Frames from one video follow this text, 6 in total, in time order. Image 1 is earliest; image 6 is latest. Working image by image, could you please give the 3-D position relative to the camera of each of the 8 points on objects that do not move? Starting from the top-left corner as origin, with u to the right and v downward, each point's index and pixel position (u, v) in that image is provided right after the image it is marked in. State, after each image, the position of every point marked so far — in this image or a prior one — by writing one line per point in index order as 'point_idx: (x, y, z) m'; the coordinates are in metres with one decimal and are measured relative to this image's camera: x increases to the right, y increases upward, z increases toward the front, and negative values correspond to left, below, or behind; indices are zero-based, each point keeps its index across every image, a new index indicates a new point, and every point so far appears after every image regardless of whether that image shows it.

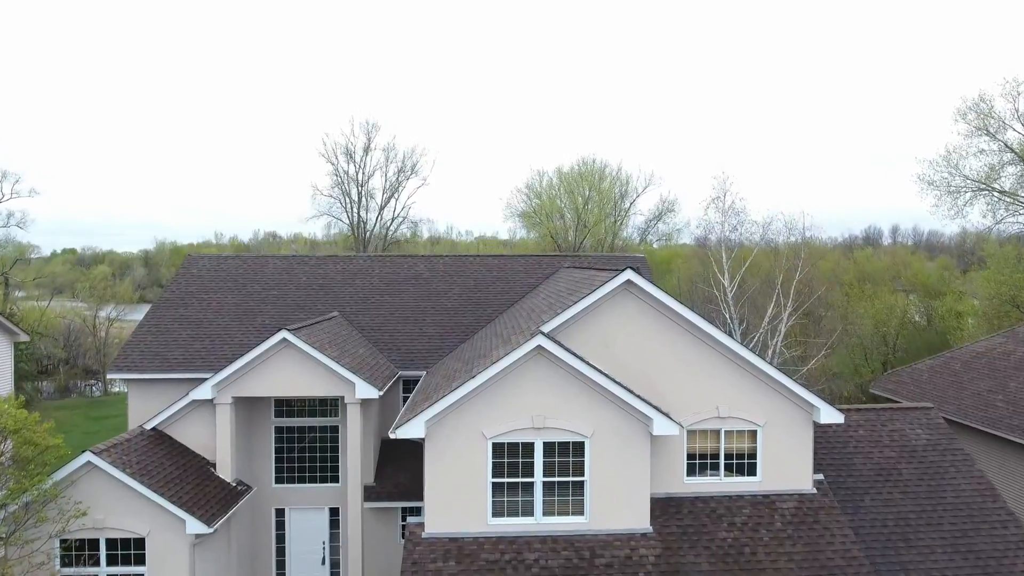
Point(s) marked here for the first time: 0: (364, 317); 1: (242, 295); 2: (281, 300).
0: (-2.2, -0.4, +8.8) m
1: (-4.2, -0.1, +9.3) m
2: (-3.6, -0.2, +9.2) m
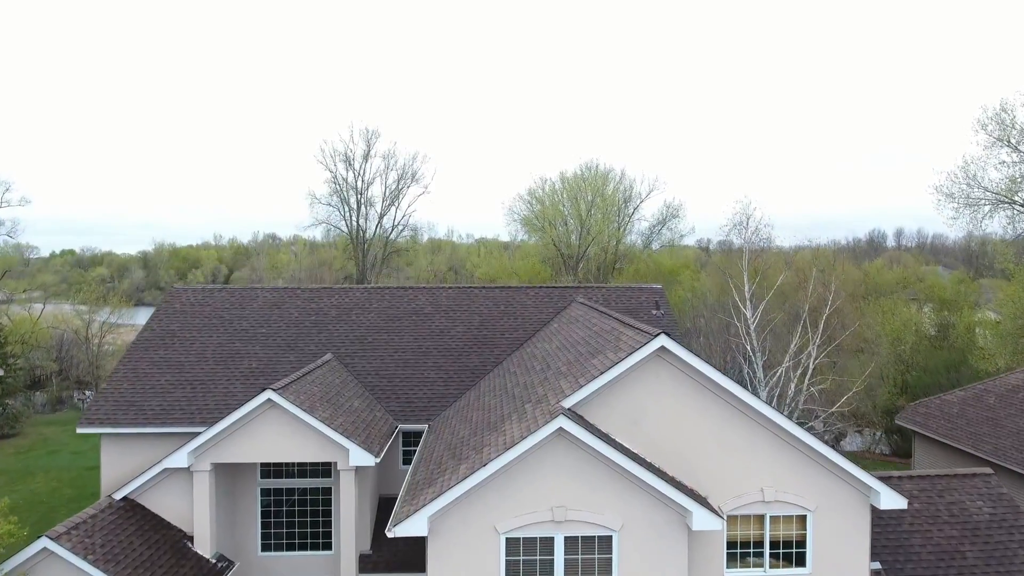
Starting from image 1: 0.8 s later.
0: (-2.1, -1.0, +8.1) m
1: (-4.1, -0.6, +8.6) m
2: (-3.4, -0.7, +8.5) m
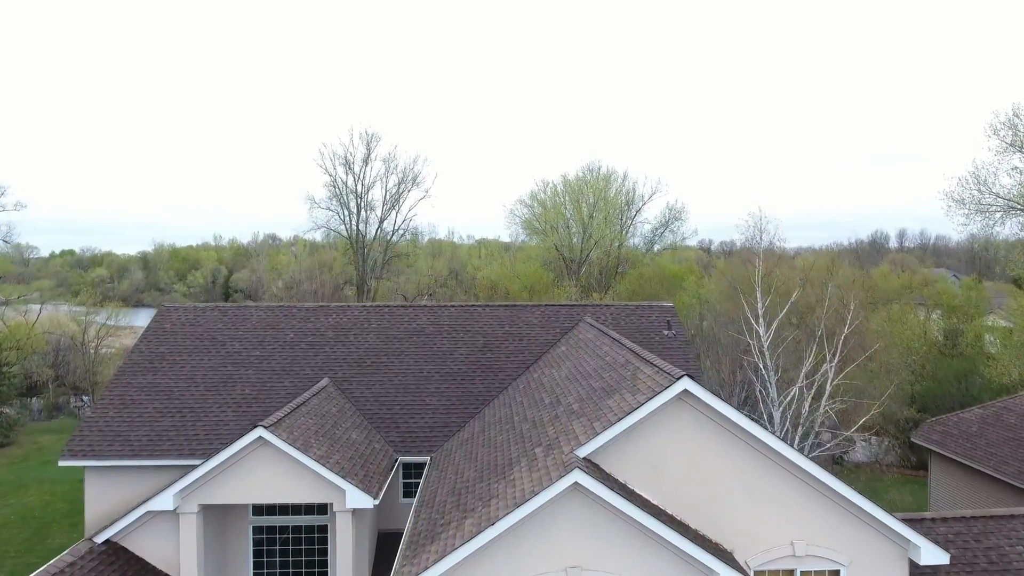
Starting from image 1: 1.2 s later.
0: (-2.0, -1.3, +7.7) m
1: (-4.0, -0.9, +8.2) m
2: (-3.4, -1.0, +8.1) m
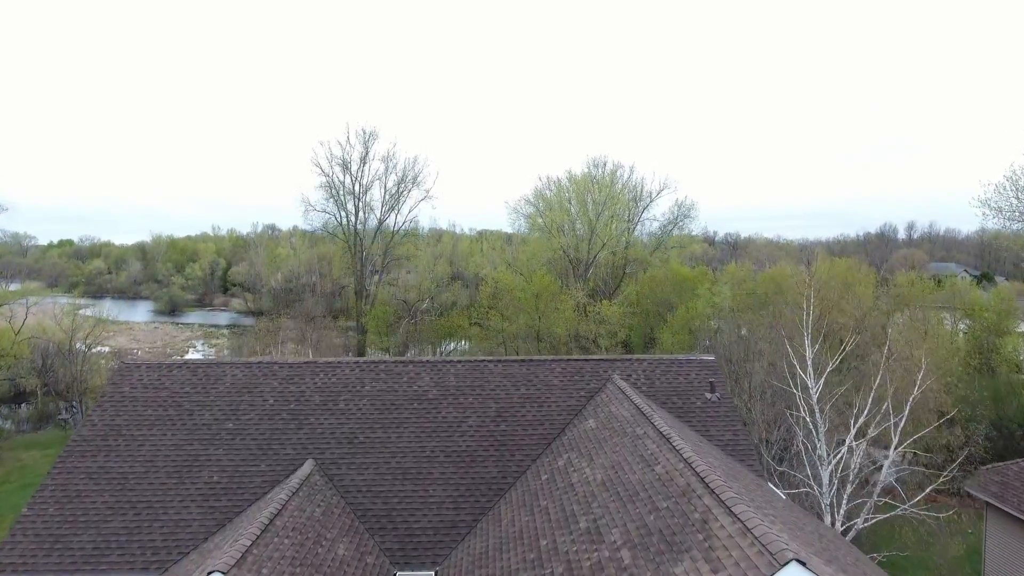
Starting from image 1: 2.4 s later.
0: (-1.8, -2.0, +6.5) m
1: (-3.8, -1.6, +7.0) m
2: (-3.1, -1.7, +6.8) m
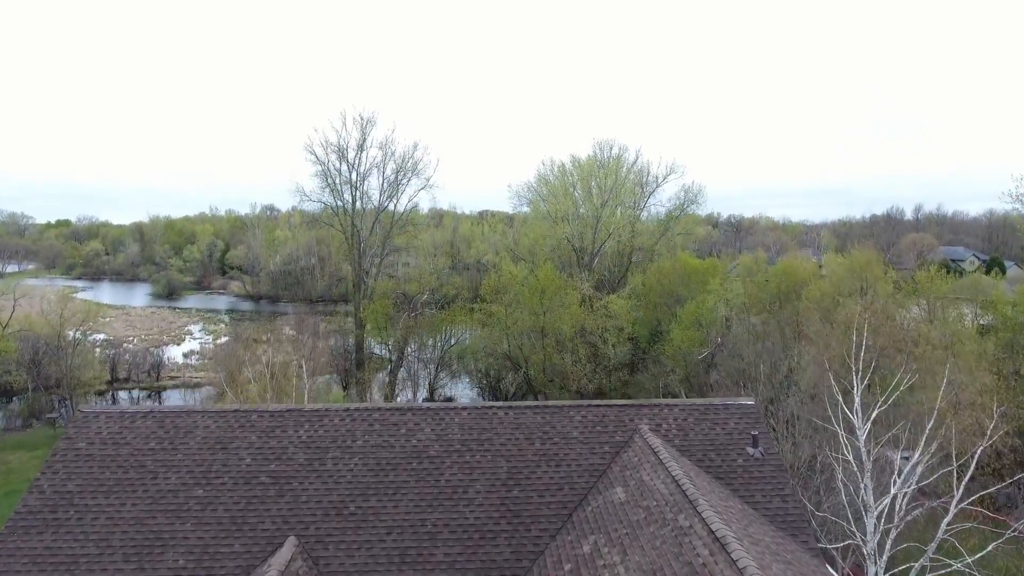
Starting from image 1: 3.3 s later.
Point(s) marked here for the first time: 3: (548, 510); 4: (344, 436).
0: (-1.6, -2.5, +5.6) m
1: (-3.6, -2.1, +6.0) m
2: (-3.0, -2.2, +5.9) m
3: (+0.4, -2.2, +6.0) m
4: (-1.8, -1.6, +6.6) m
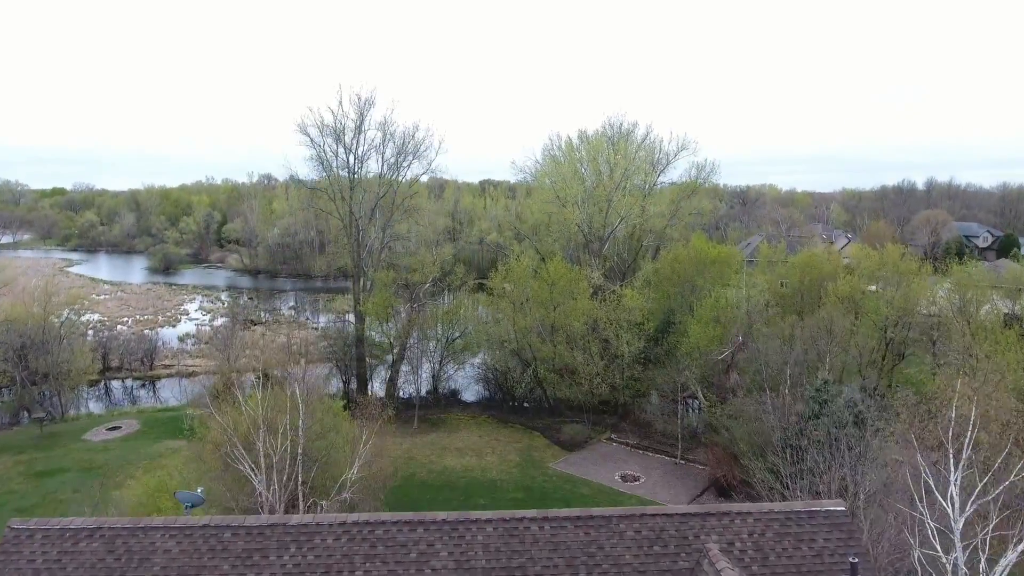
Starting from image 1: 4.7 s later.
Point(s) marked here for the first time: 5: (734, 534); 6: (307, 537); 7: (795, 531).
0: (-1.3, -3.3, +4.3) m
1: (-3.3, -2.9, +4.7) m
2: (-2.7, -3.0, +4.6) m
3: (+0.7, -3.1, +4.7) m
4: (-1.5, -2.4, +5.3) m
5: (+2.0, -2.2, +5.7) m
6: (-1.9, -2.2, +5.5) m
7: (+2.7, -2.2, +5.8) m
